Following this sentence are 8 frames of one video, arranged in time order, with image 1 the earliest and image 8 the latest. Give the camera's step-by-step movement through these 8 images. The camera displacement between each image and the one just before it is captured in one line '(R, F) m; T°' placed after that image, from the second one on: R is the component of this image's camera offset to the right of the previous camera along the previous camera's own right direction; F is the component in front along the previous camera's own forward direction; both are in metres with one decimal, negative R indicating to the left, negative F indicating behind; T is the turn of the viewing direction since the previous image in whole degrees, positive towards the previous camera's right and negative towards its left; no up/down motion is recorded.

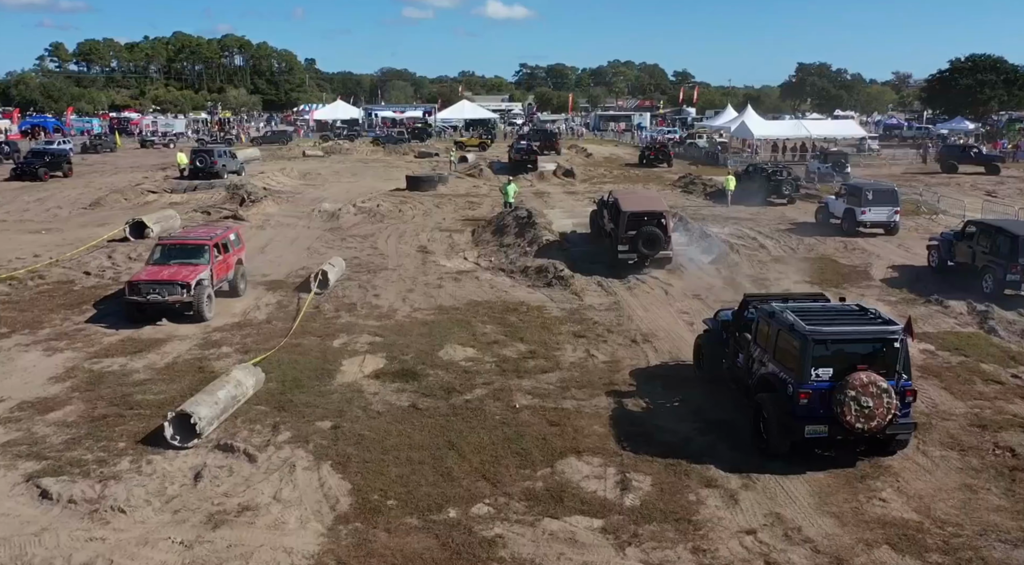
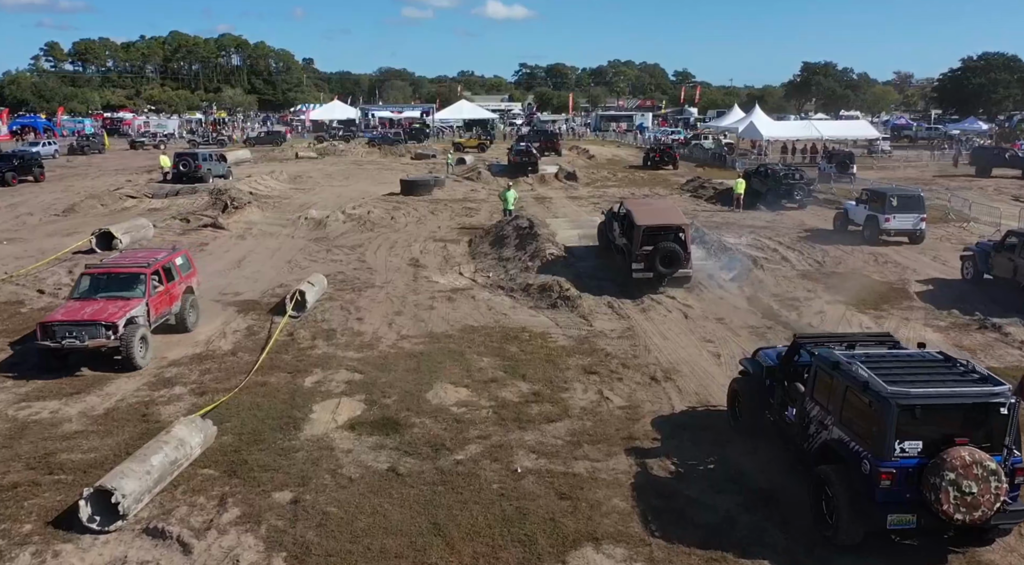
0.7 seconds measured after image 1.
(0.0, +1.9) m; 0°
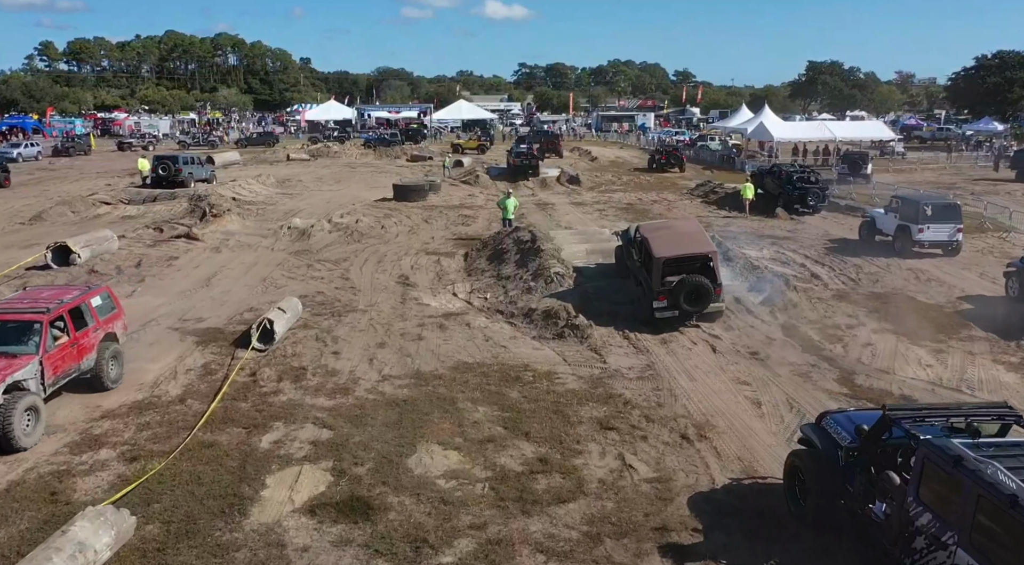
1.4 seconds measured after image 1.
(0.0, +2.1) m; 0°
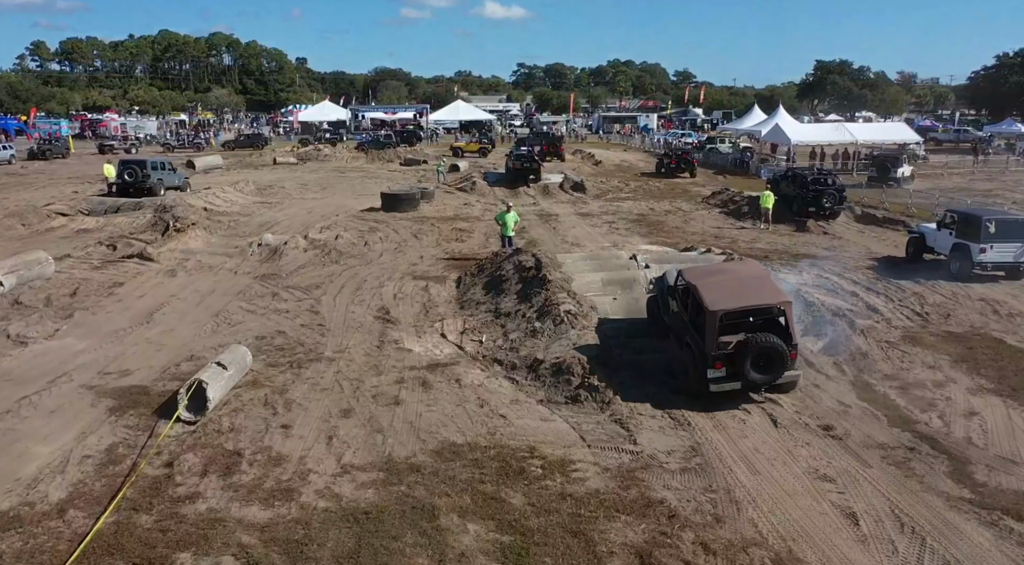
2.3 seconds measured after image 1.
(0.0, +3.0) m; 0°
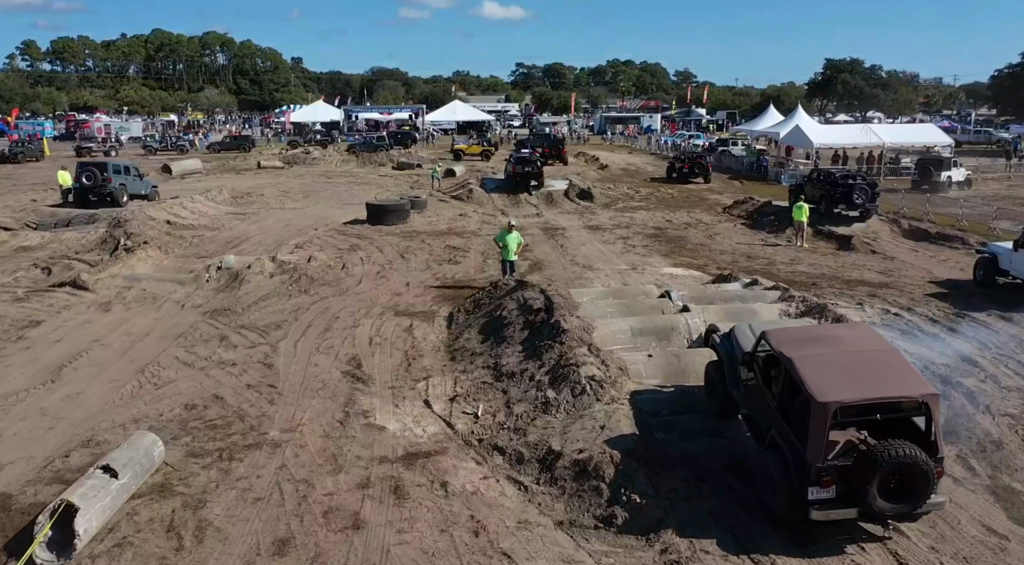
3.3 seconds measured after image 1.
(-0.1, +3.3) m; 0°
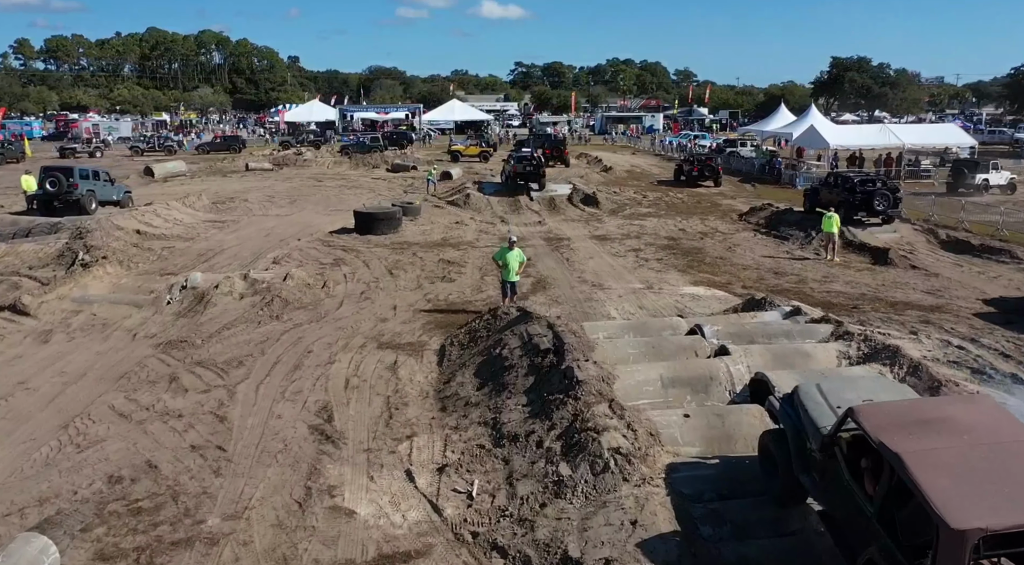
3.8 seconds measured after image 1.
(0.0, +2.2) m; 0°
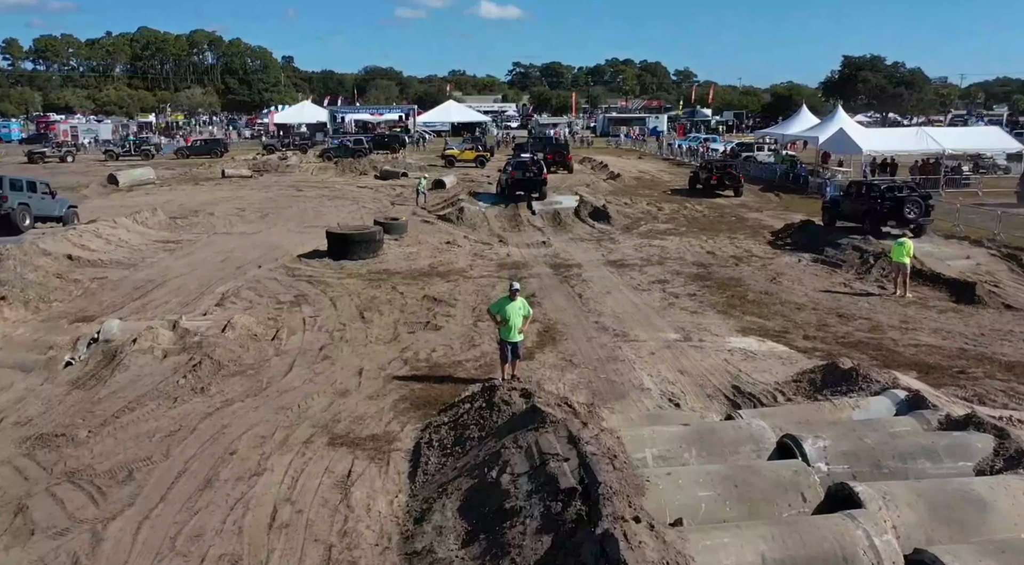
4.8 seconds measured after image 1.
(0.0, +3.8) m; 0°
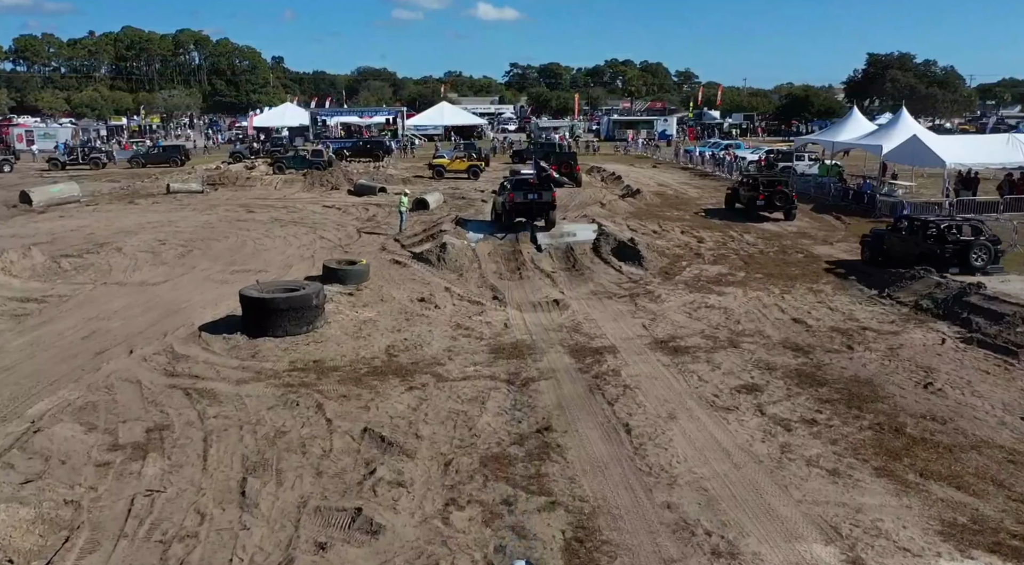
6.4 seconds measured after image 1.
(0.0, +7.0) m; 0°
